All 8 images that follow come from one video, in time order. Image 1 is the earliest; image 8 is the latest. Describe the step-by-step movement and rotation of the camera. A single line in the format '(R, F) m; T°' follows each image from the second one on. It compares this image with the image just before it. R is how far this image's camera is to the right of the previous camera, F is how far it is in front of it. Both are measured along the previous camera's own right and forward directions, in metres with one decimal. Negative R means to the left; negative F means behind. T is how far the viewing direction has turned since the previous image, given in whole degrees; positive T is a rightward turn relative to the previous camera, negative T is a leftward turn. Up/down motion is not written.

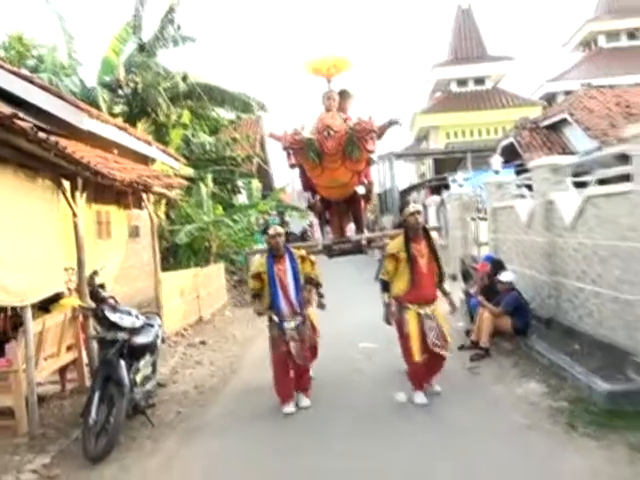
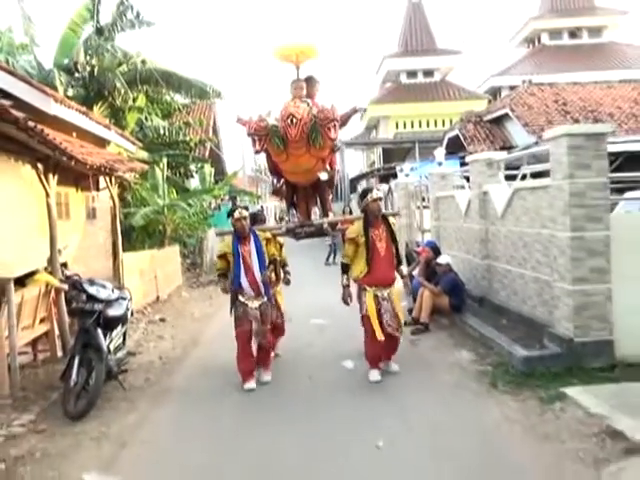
(-0.1, -0.7) m; +4°
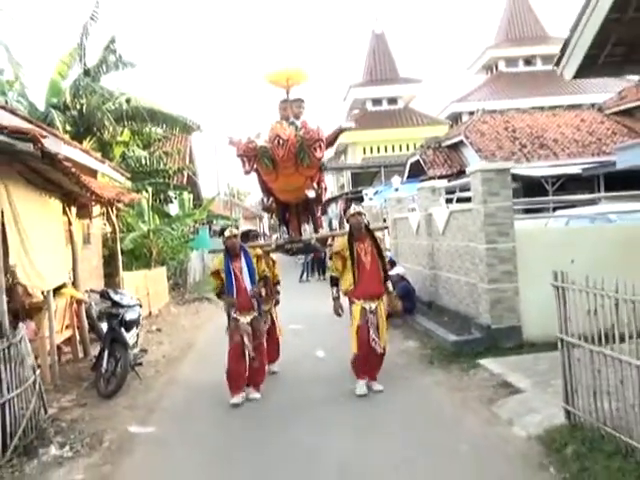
(0.0, -1.8) m; +2°
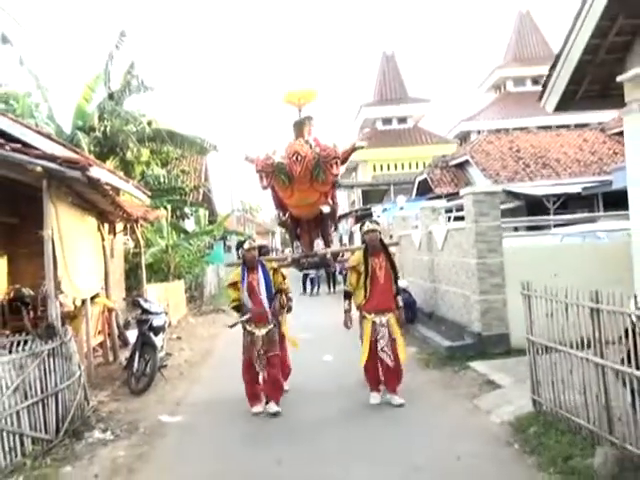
(+0.1, -1.0) m; -1°
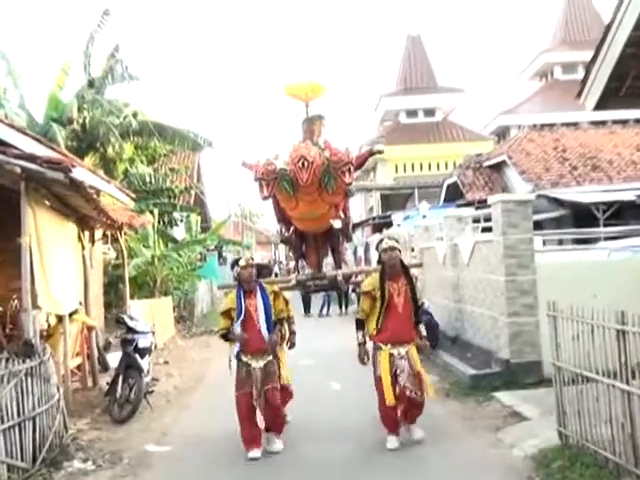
(0.0, +1.0) m; -1°
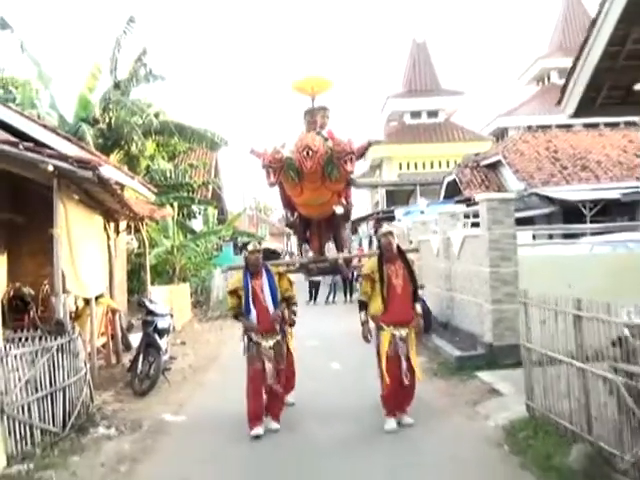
(+0.1, -0.8) m; -1°
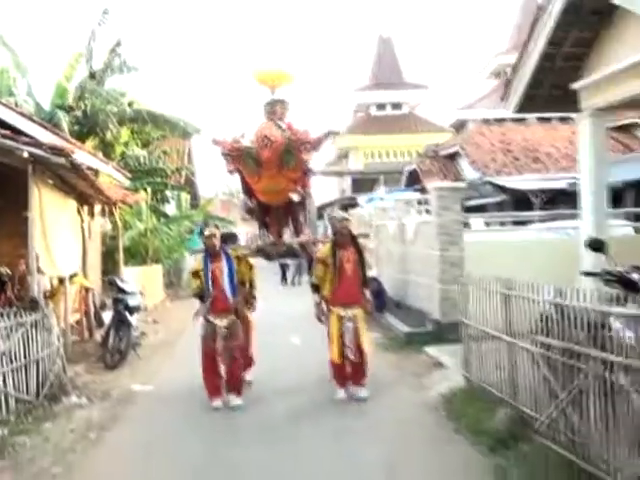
(+0.2, -0.6) m; +2°
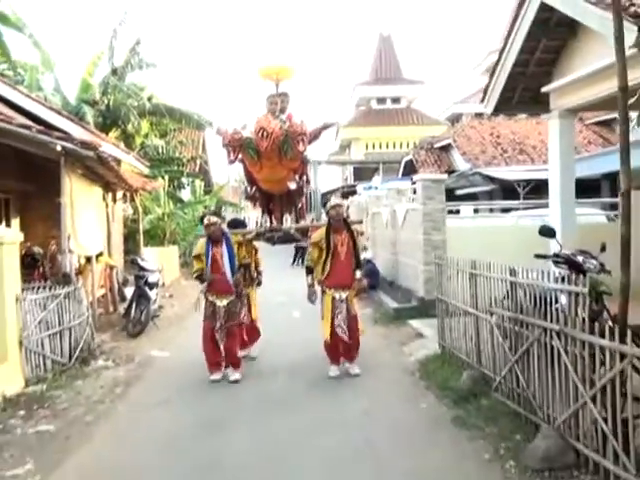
(+0.1, -1.2) m; 0°
